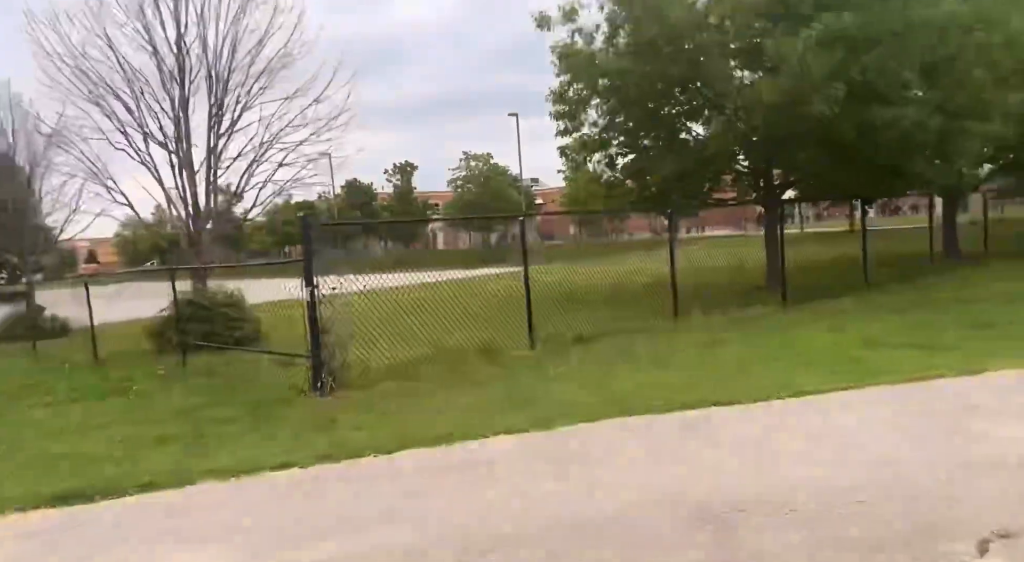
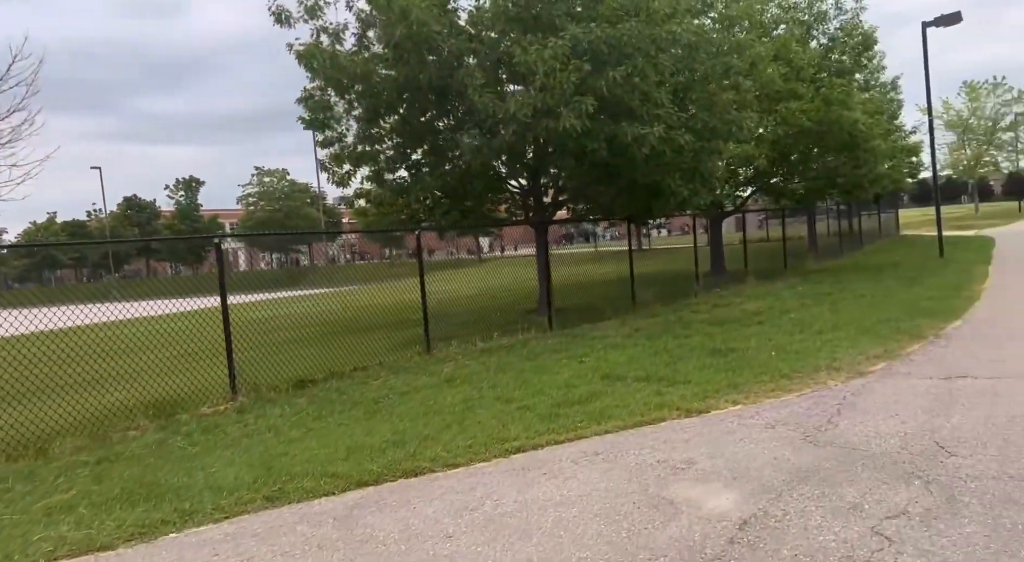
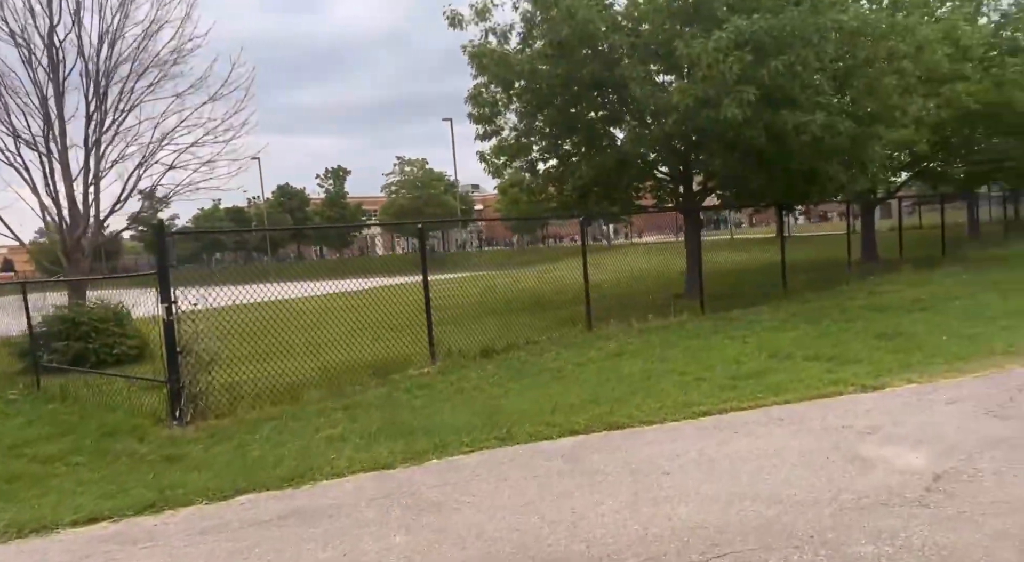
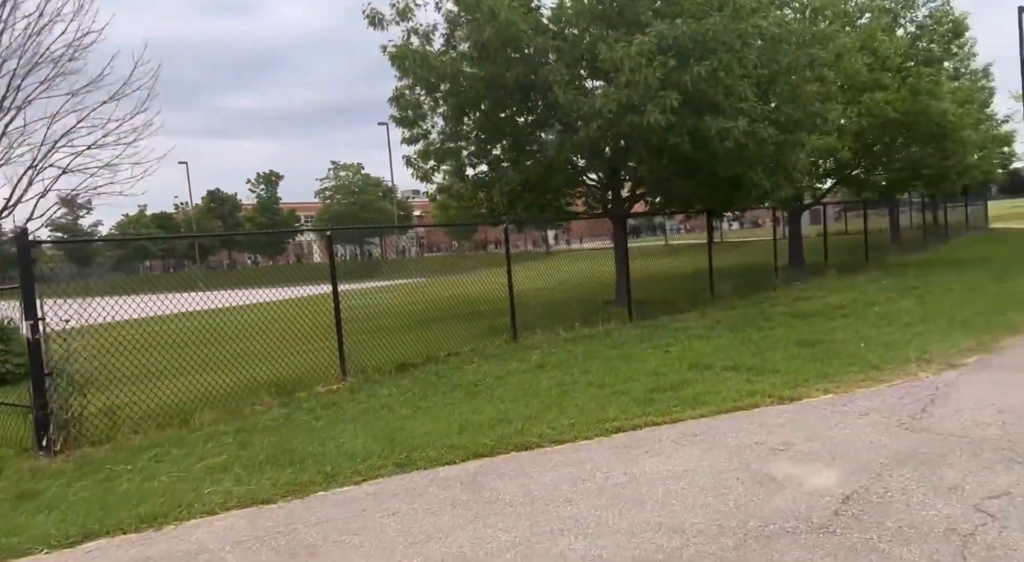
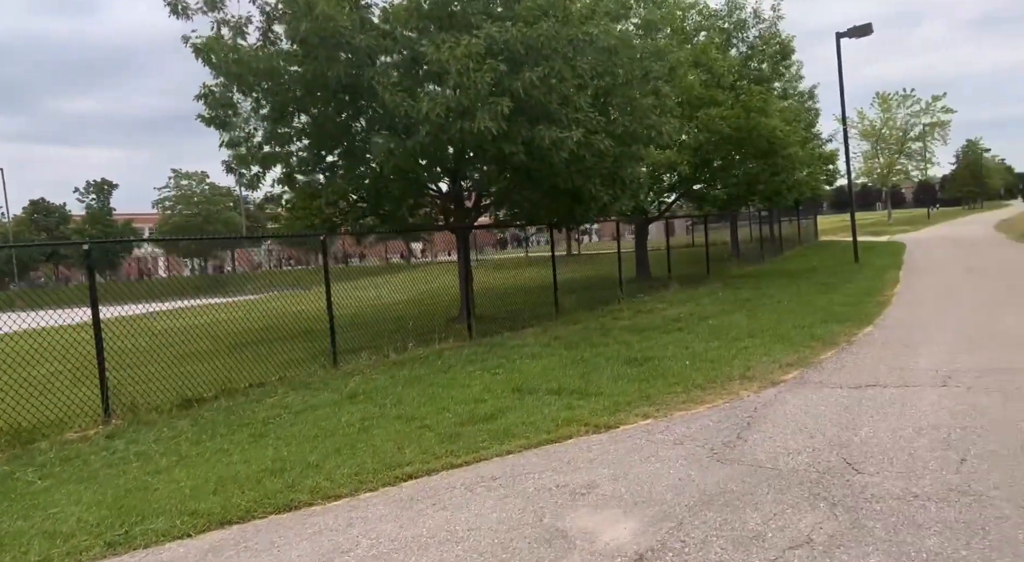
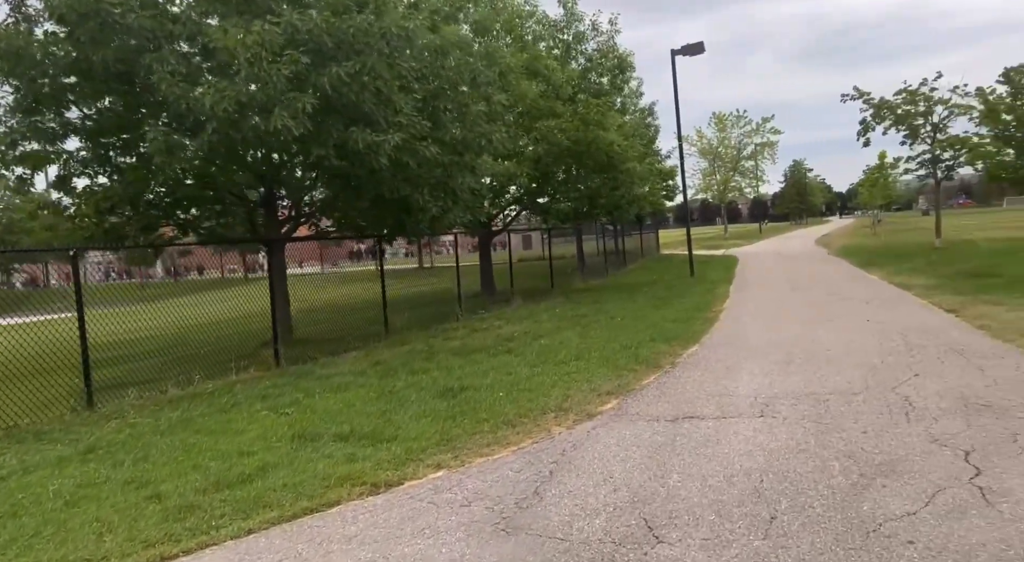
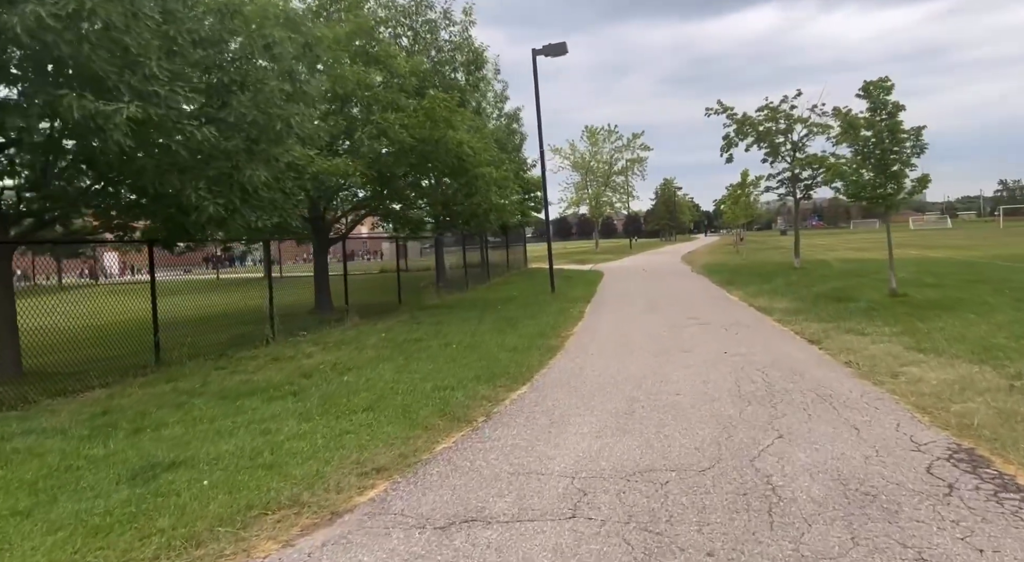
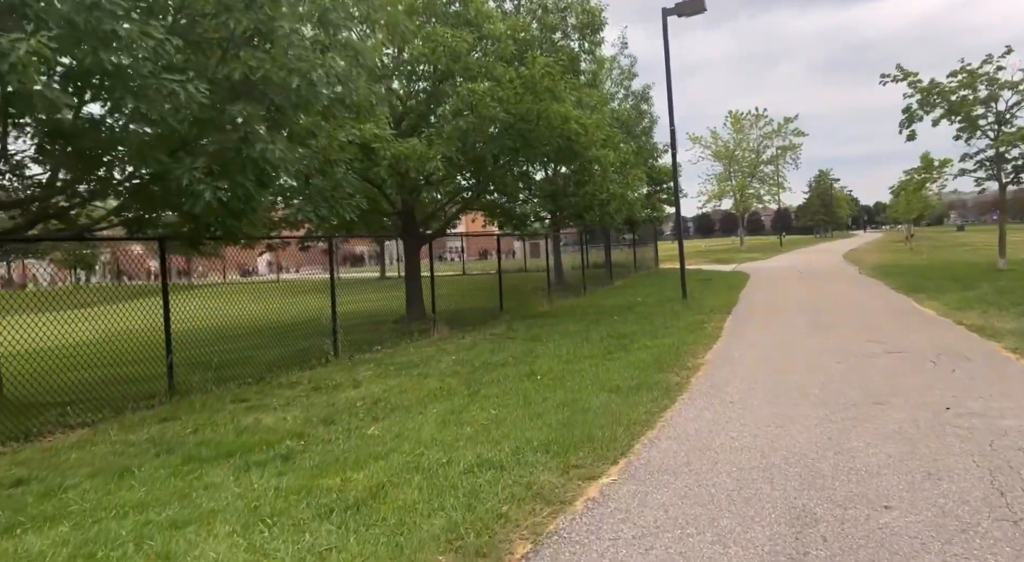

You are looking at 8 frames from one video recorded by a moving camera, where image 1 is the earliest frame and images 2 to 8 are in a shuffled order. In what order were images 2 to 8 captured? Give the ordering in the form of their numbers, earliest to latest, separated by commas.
3, 4, 2, 5, 6, 7, 8
